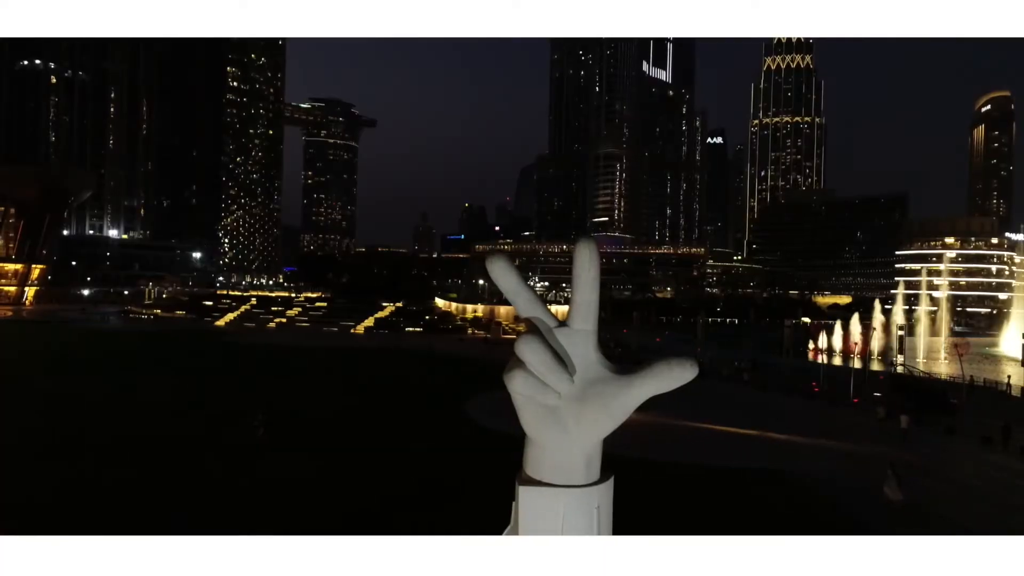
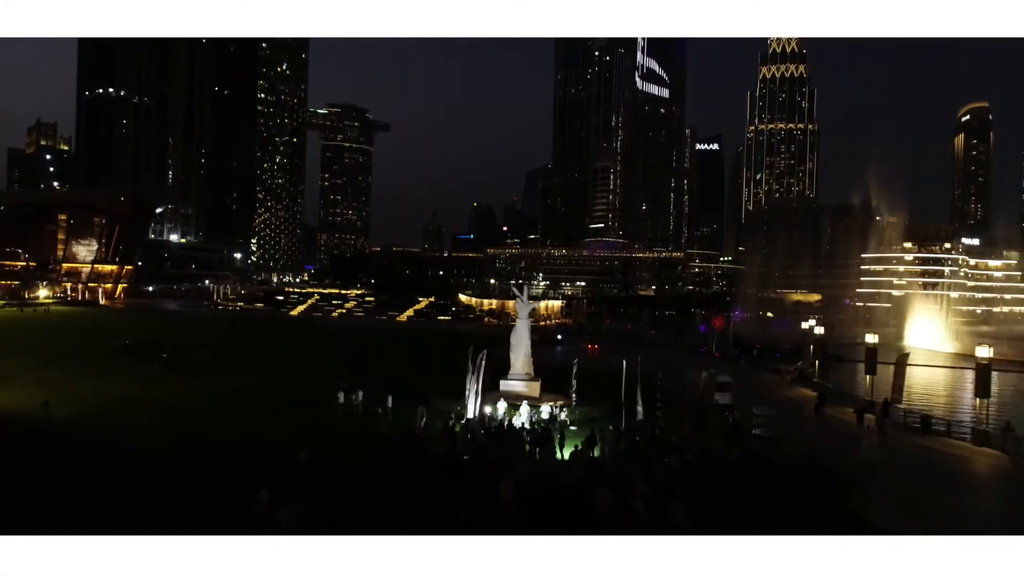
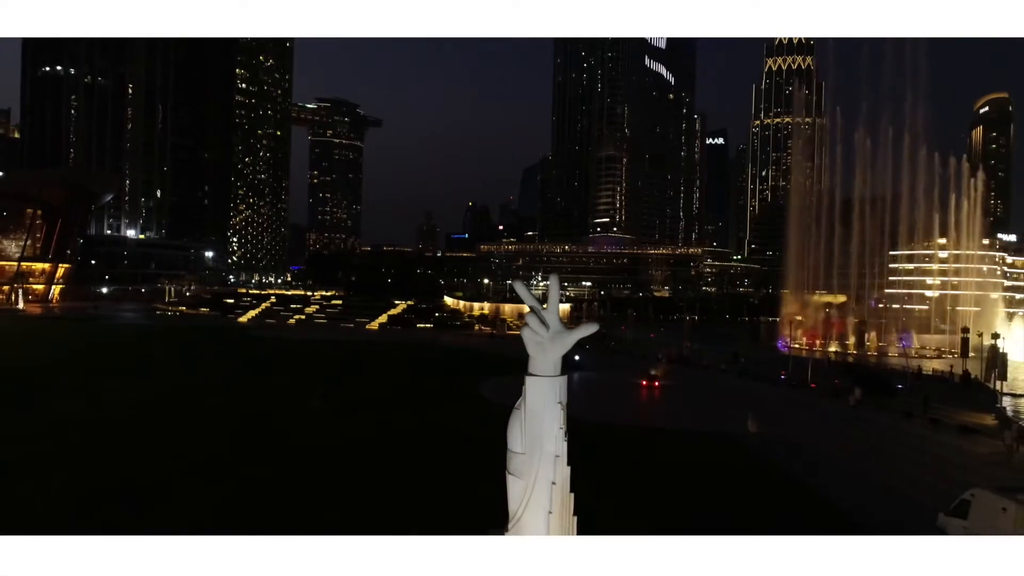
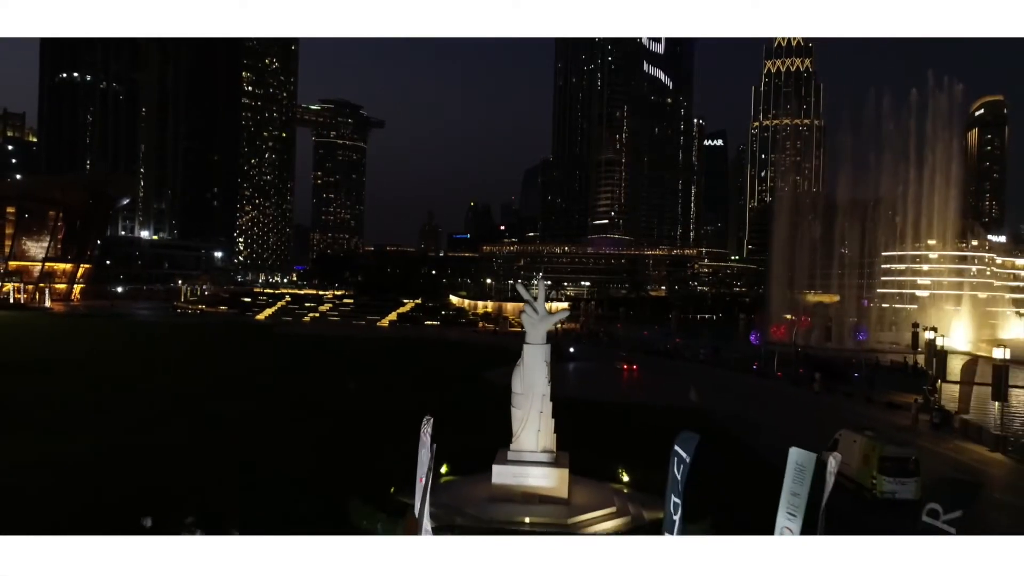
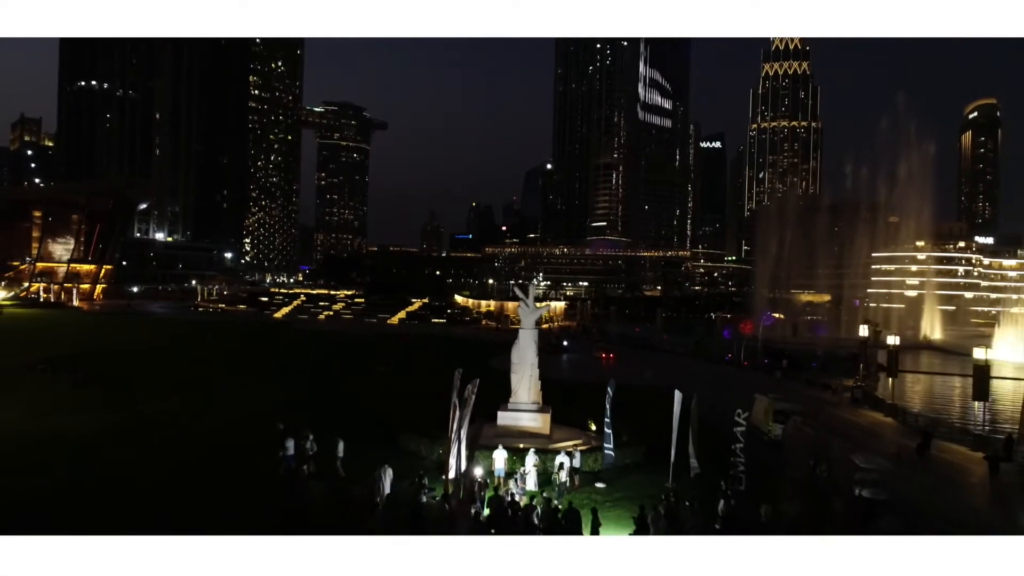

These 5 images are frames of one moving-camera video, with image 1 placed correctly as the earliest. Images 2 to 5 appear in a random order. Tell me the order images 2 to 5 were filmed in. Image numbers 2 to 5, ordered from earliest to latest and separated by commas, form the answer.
3, 4, 5, 2
